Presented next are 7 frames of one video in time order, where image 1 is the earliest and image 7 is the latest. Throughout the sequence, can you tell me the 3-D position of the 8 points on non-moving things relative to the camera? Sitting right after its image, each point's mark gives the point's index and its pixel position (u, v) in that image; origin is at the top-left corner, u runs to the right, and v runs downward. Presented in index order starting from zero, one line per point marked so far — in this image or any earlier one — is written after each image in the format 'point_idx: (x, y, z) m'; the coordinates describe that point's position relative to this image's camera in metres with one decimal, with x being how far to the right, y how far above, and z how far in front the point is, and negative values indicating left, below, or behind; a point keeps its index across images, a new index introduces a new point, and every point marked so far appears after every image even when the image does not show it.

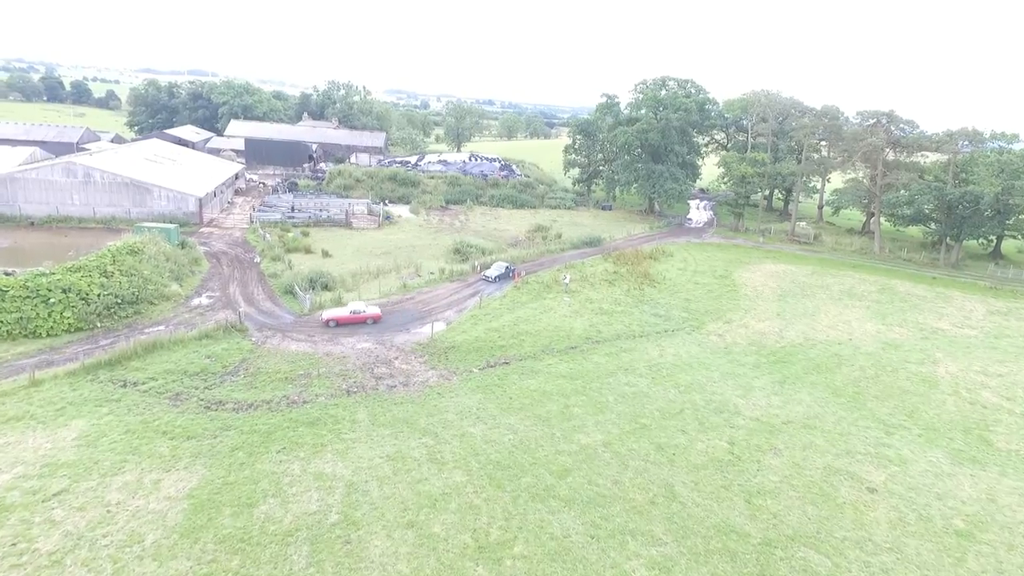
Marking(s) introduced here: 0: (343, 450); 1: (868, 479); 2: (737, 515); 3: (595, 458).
0: (-5.2, -5.1, +19.1) m
1: (+10.8, -5.8, +18.7) m
2: (+6.1, -6.1, +16.7) m
3: (+2.6, -5.3, +19.2) m
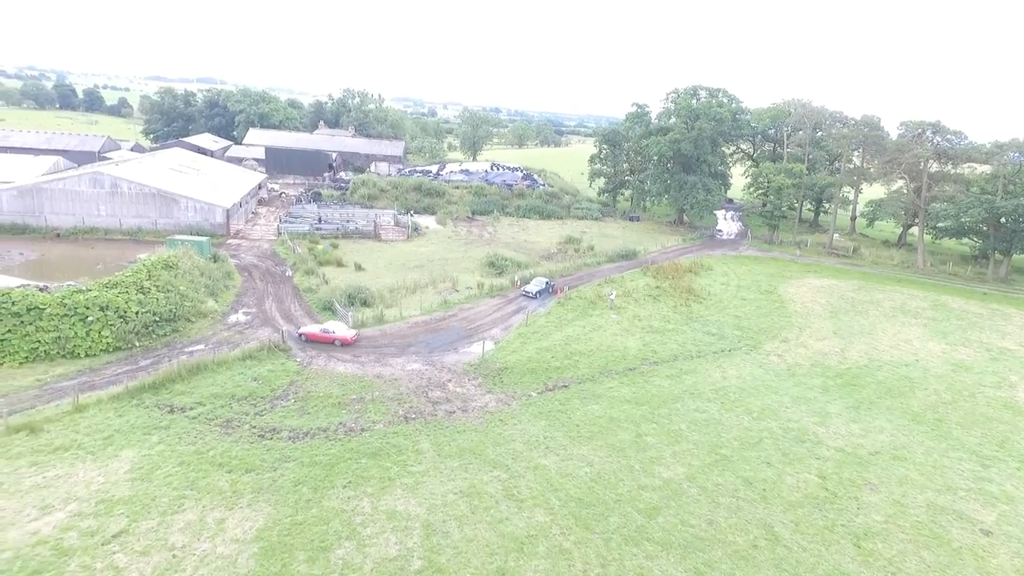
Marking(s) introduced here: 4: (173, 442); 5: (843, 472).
0: (-2.8, -5.7, +17.9) m
1: (+13.2, -6.5, +17.4) m
2: (+8.4, -6.8, +15.4) m
3: (+5.0, -6.0, +18.0) m
4: (-10.7, -4.9, +19.6) m
5: (+10.5, -5.8, +19.4) m
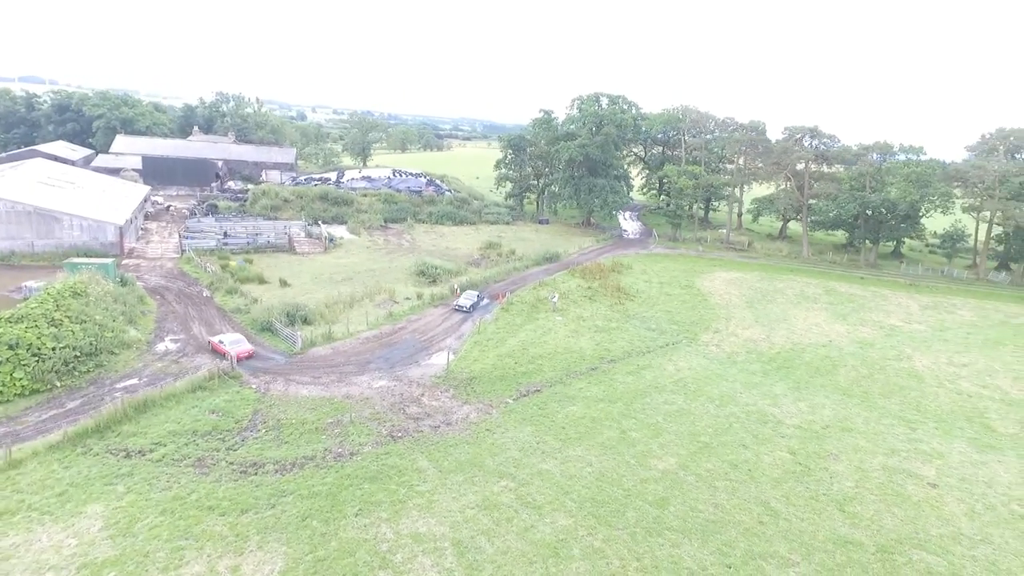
0: (-2.4, -6.2, +17.6) m
1: (+13.5, -6.1, +20.1) m
2: (+9.2, -6.6, +17.2) m
3: (+5.3, -6.0, +19.1) m
4: (-10.5, -5.8, +17.7) m
5: (+10.4, -5.5, +21.6) m
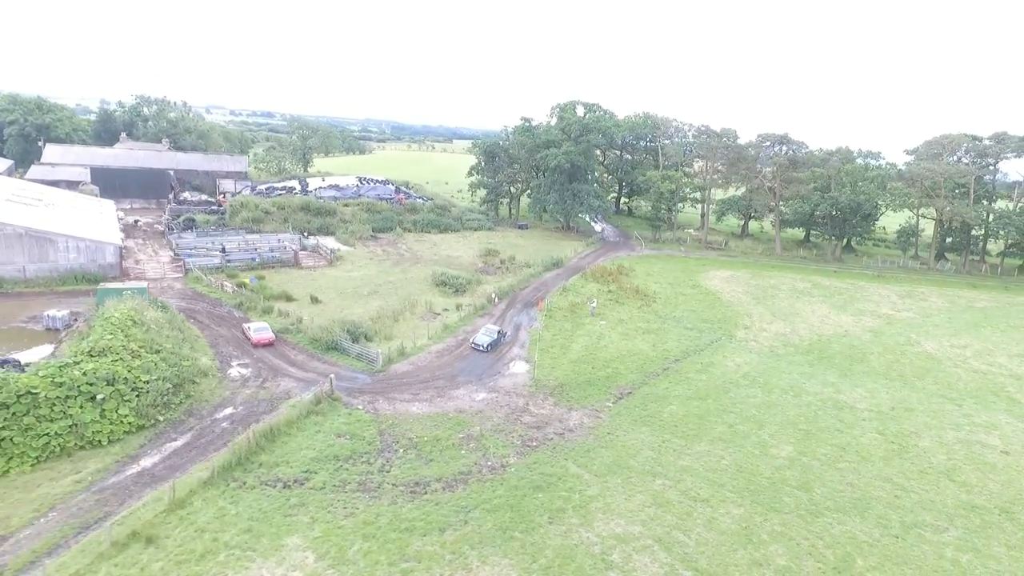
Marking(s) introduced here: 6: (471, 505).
0: (+2.9, -6.6, +18.6) m
1: (+18.2, -5.9, +23.3) m
2: (+14.4, -6.6, +19.9) m
3: (+10.2, -6.2, +21.2) m
4: (-5.1, -6.6, +17.6) m
5: (+14.9, -5.5, +24.3) m
6: (-1.2, -6.5, +18.4) m
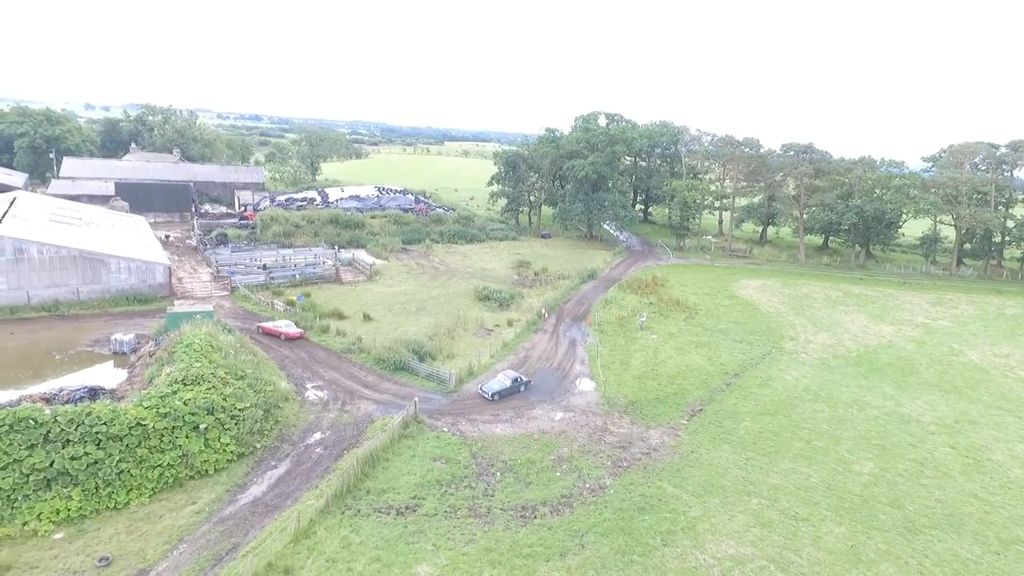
0: (+6.3, -7.5, +19.2) m
1: (+21.5, -6.6, +24.1) m
2: (+17.8, -7.3, +20.7) m
3: (+13.6, -7.0, +21.9) m
4: (-1.7, -7.6, +18.1) m
5: (+18.2, -6.2, +25.1) m
6: (+2.2, -7.5, +19.0) m
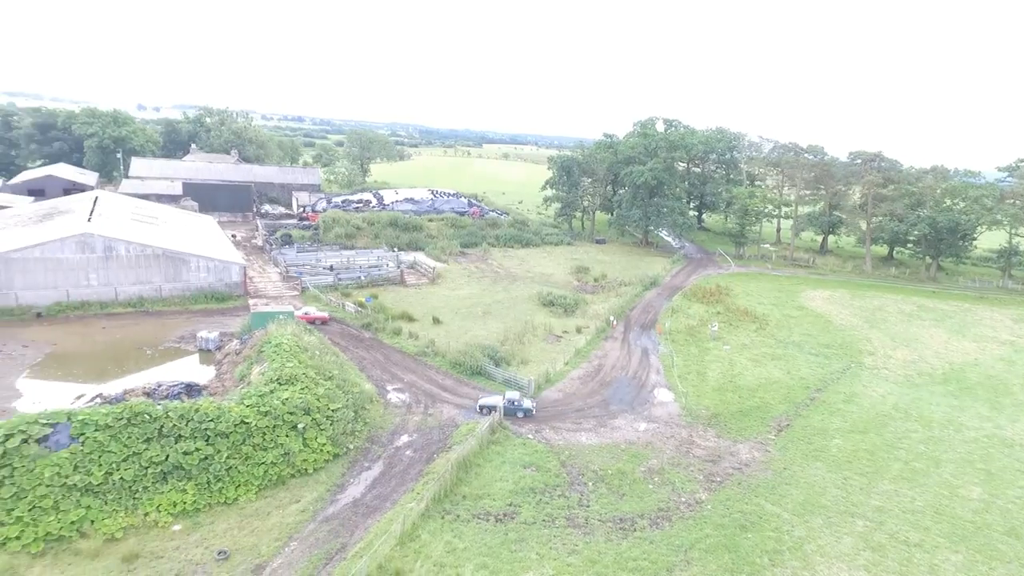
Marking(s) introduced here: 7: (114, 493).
0: (+9.4, -7.9, +18.7) m
1: (+24.9, -7.4, +22.8) m
2: (+21.0, -8.0, +19.5) m
3: (+16.8, -7.6, +21.0) m
4: (+1.3, -7.8, +18.0) m
5: (+21.7, -7.0, +24.0) m
6: (+5.3, -7.8, +18.7) m
7: (-11.9, -6.1, +18.3) m
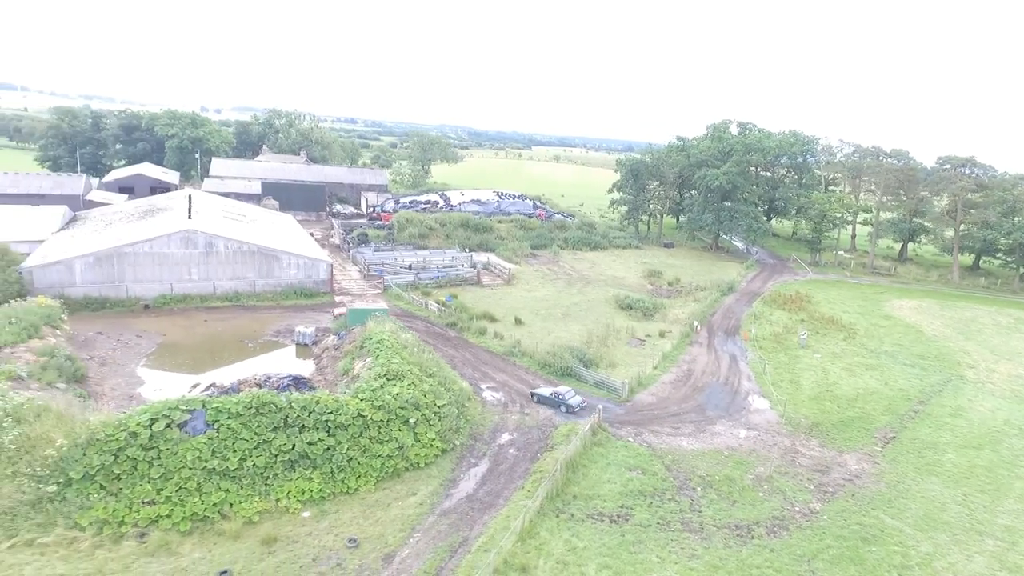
0: (+12.9, -8.2, +18.1) m
1: (+28.7, -8.0, +21.1) m
2: (+24.5, -8.5, +18.1) m
3: (+20.5, -8.0, +19.9) m
4: (+4.9, -7.9, +17.9) m
5: (+25.6, -7.5, +22.5) m
6: (+8.8, -8.0, +18.4) m
7: (-8.3, -5.9, +19.3) m
